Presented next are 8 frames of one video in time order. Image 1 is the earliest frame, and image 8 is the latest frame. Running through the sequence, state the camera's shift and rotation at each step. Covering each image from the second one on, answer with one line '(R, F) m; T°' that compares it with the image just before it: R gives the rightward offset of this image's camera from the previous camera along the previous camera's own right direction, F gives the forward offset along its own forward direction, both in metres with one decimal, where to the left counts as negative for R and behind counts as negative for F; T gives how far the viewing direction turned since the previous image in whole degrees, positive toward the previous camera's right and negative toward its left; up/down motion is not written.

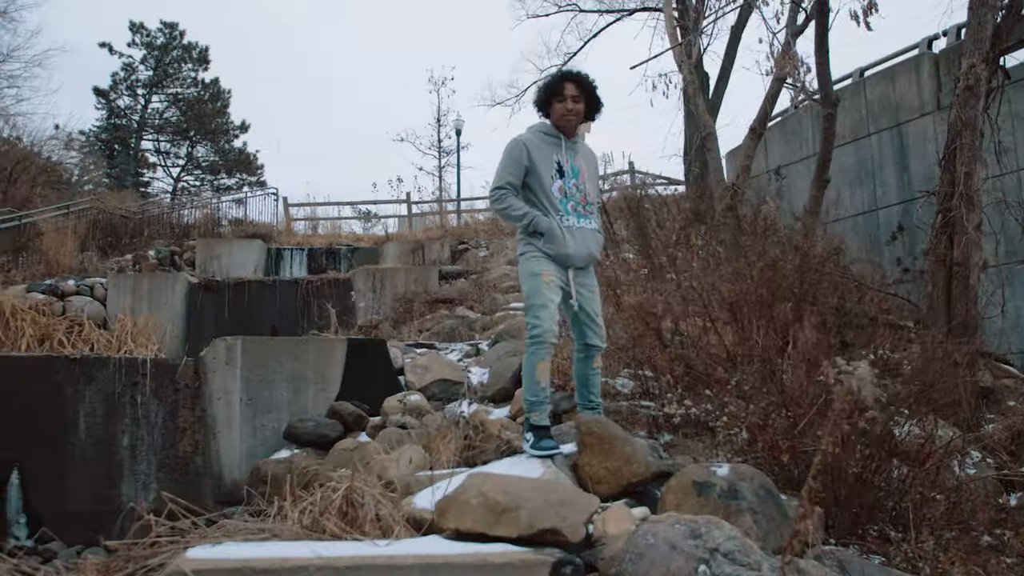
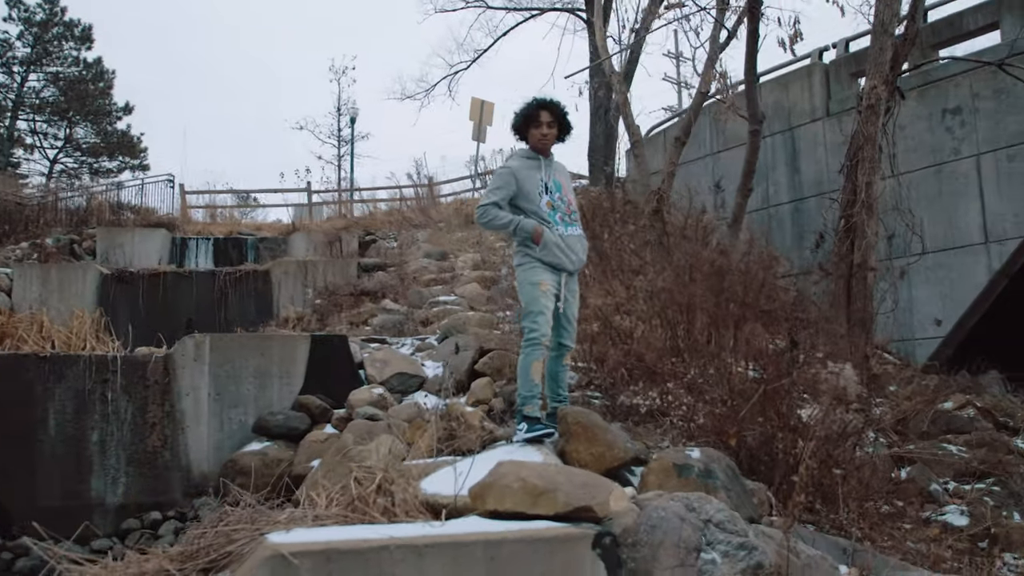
(-0.4, -0.3) m; +8°
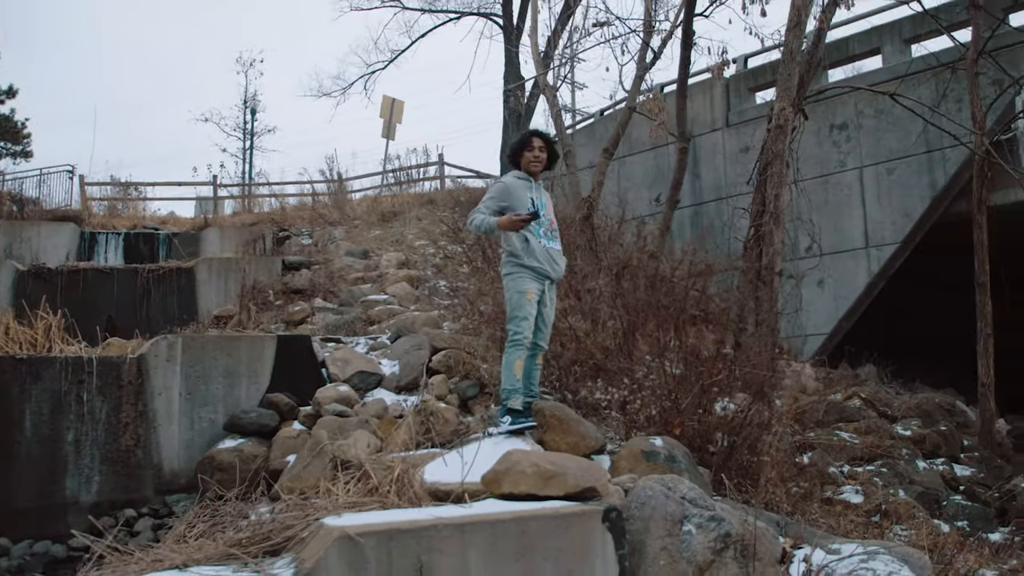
(-0.4, -0.4) m; +7°
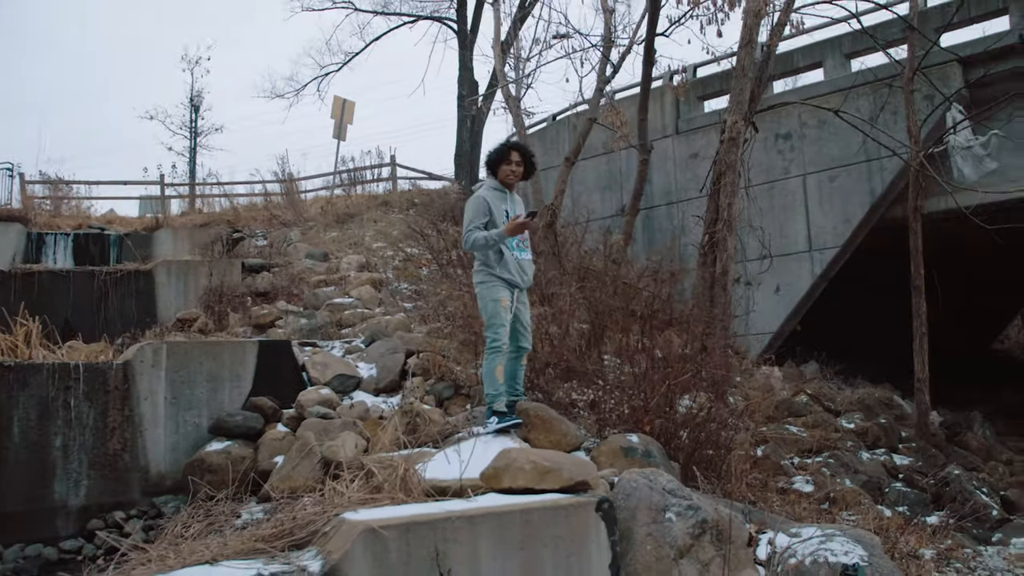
(-0.2, -0.3) m; +4°
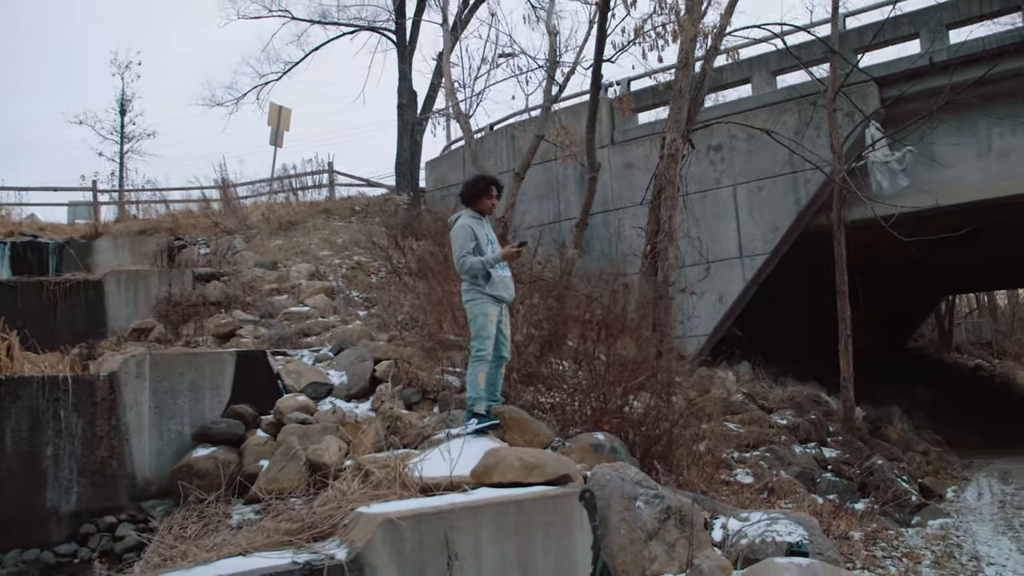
(-0.3, -0.4) m; +5°
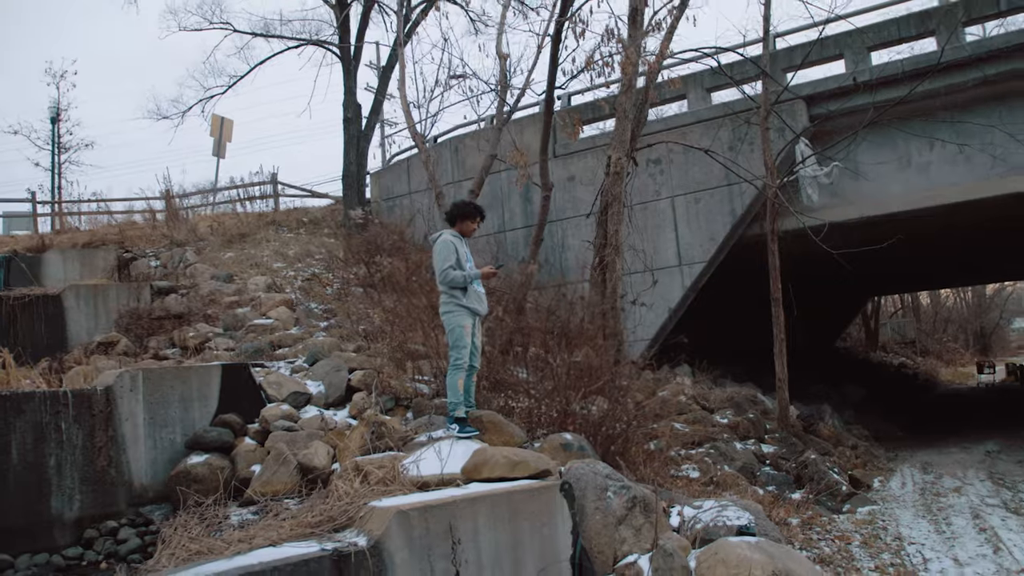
(-0.3, -0.5) m; +4°
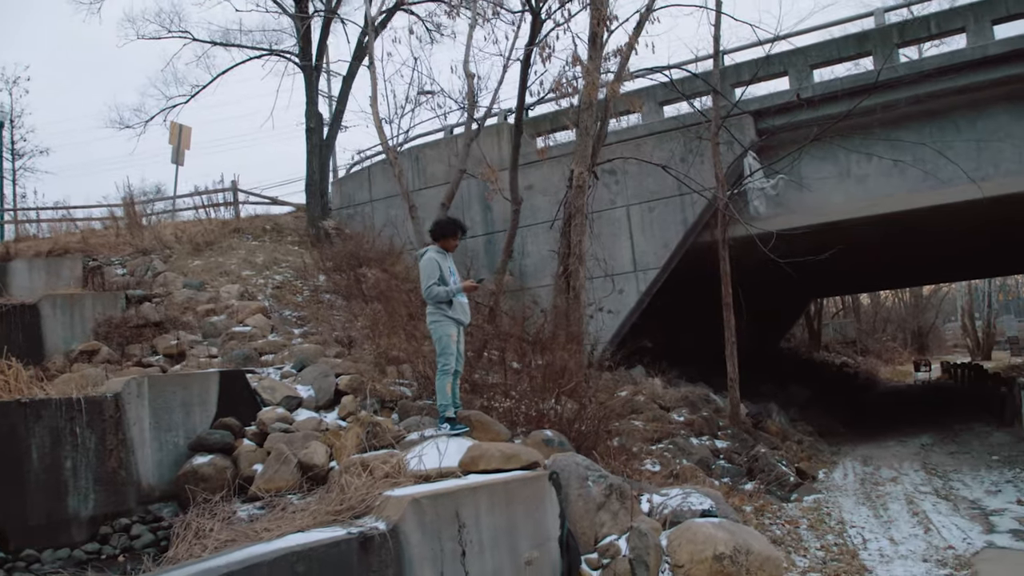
(-0.2, -0.5) m; +3°
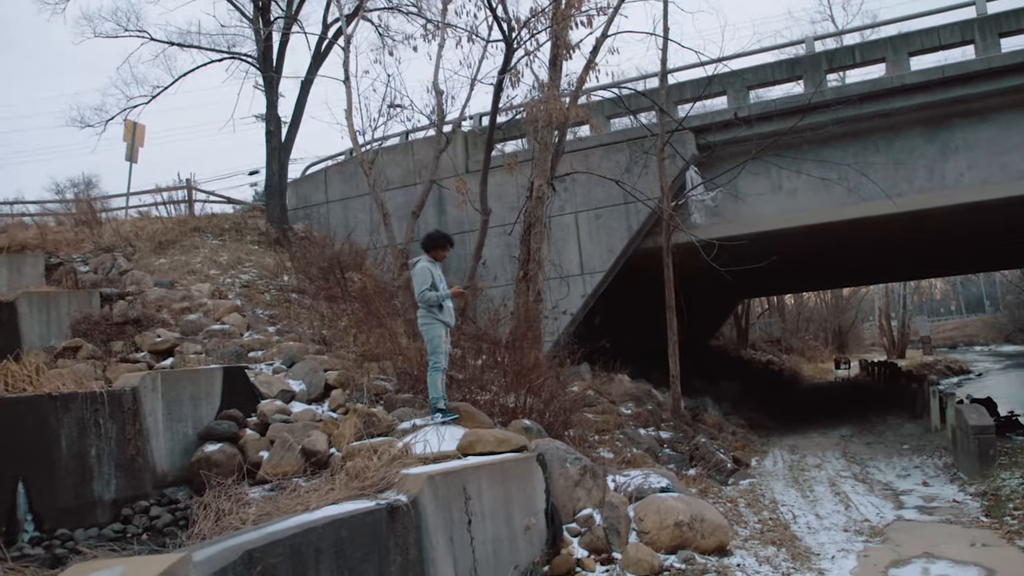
(-0.4, -0.8) m; +4°
